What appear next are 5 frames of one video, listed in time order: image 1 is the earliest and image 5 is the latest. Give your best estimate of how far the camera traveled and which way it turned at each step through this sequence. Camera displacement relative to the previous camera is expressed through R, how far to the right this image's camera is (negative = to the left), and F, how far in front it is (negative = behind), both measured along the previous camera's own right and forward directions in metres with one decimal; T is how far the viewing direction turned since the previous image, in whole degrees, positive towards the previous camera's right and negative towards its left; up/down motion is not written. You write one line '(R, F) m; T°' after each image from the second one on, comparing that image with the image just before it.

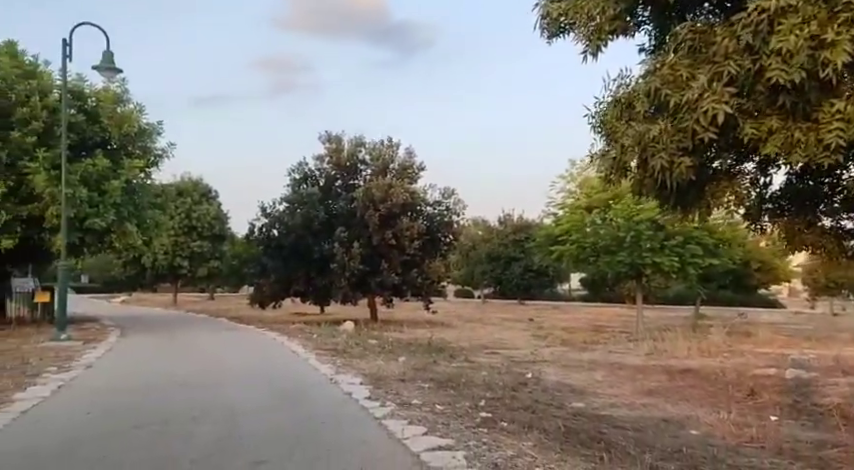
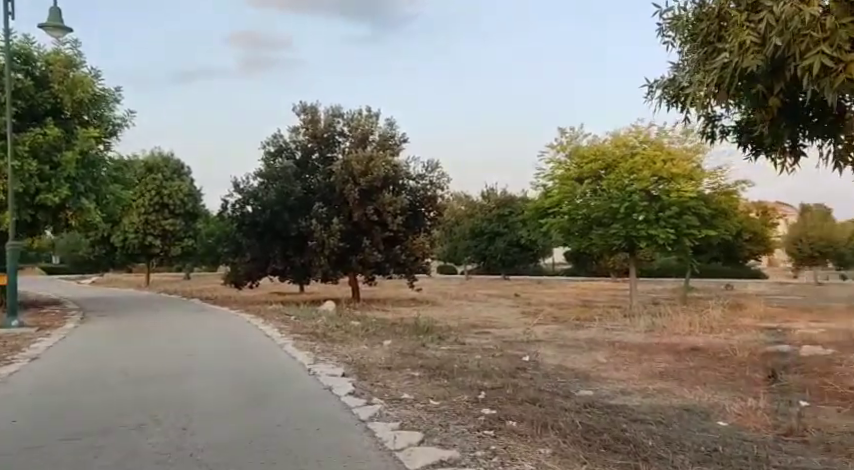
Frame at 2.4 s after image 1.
(-0.1, +1.0) m; +1°
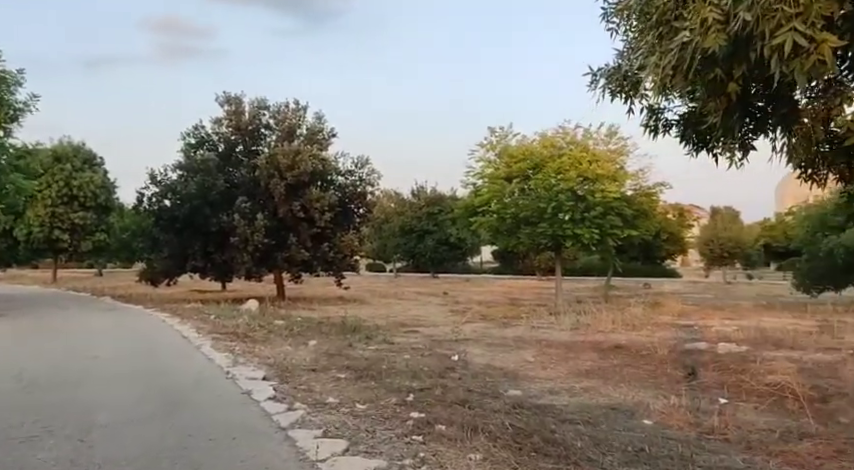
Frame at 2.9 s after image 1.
(0.0, +0.2) m; +5°
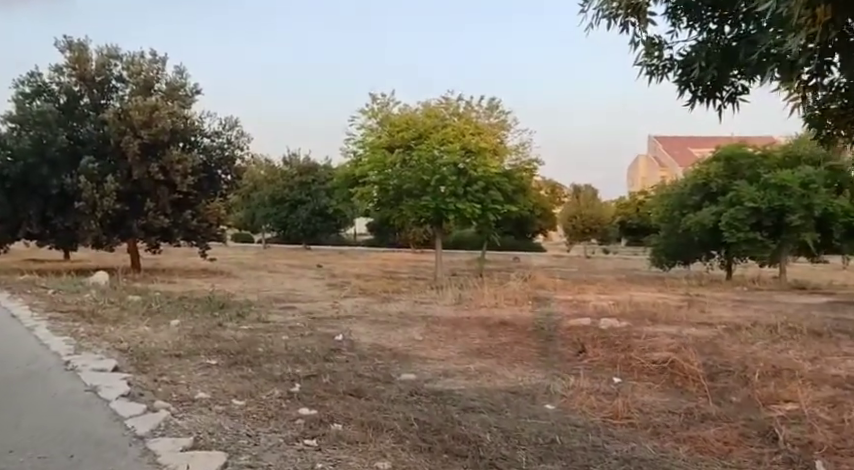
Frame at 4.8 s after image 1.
(-0.2, +0.8) m; +10°
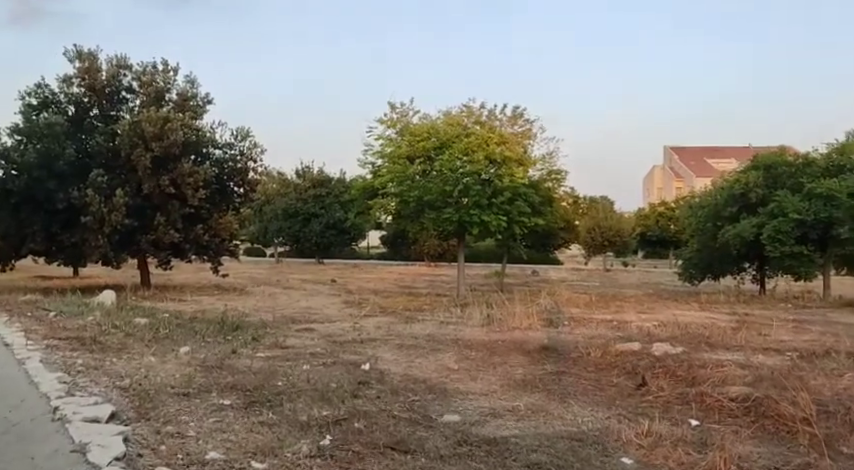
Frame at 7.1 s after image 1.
(-0.3, +1.1) m; -1°
